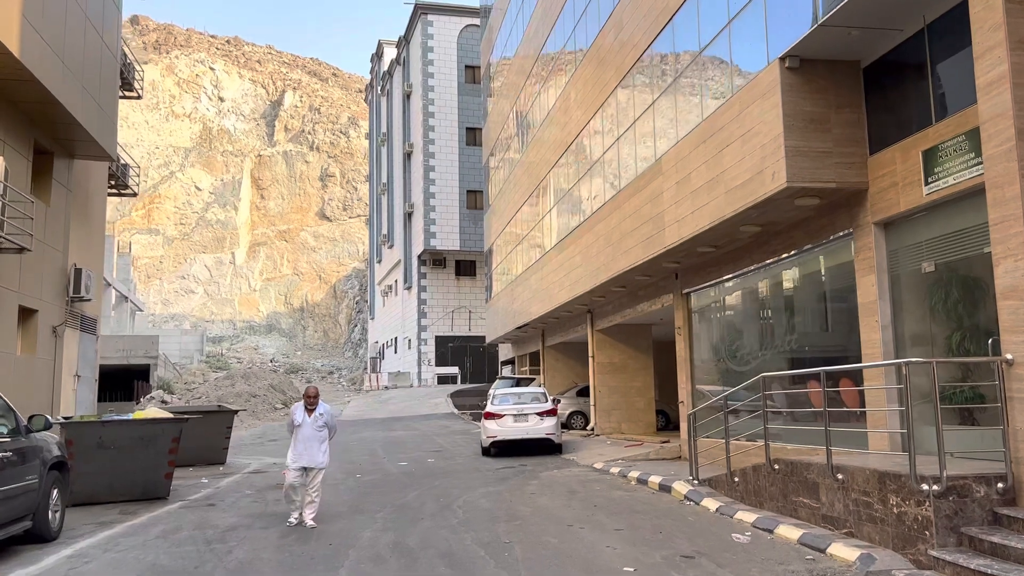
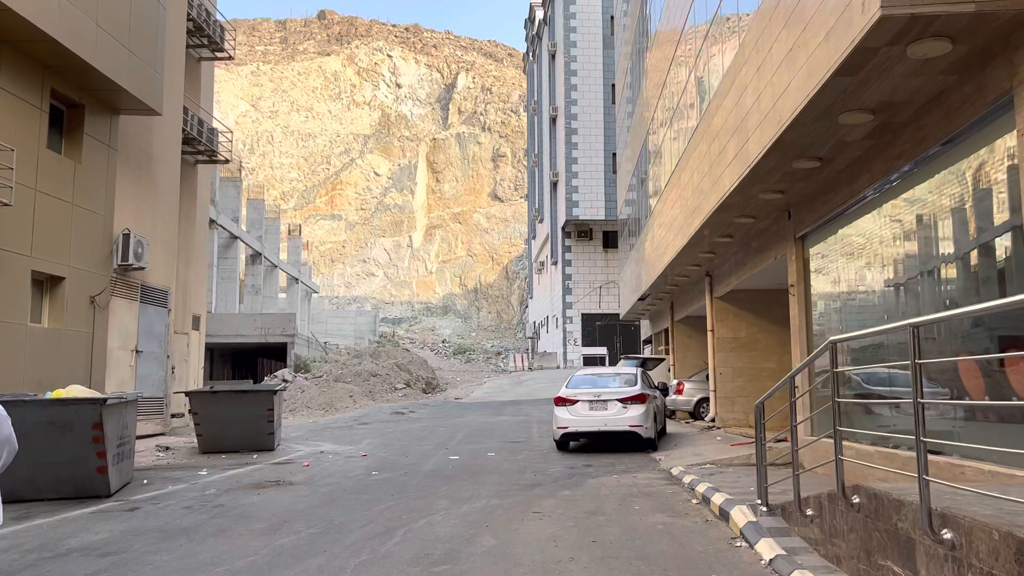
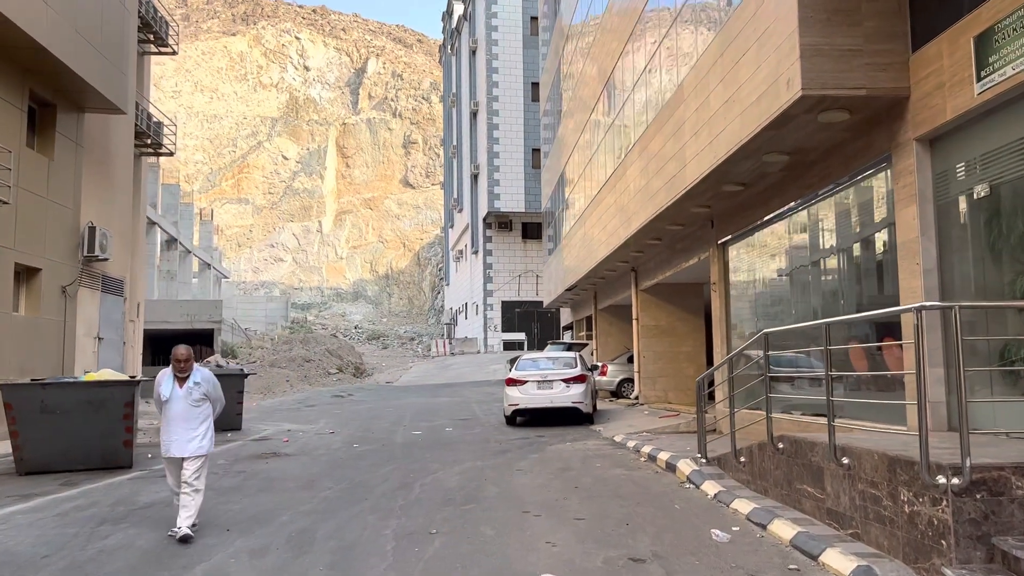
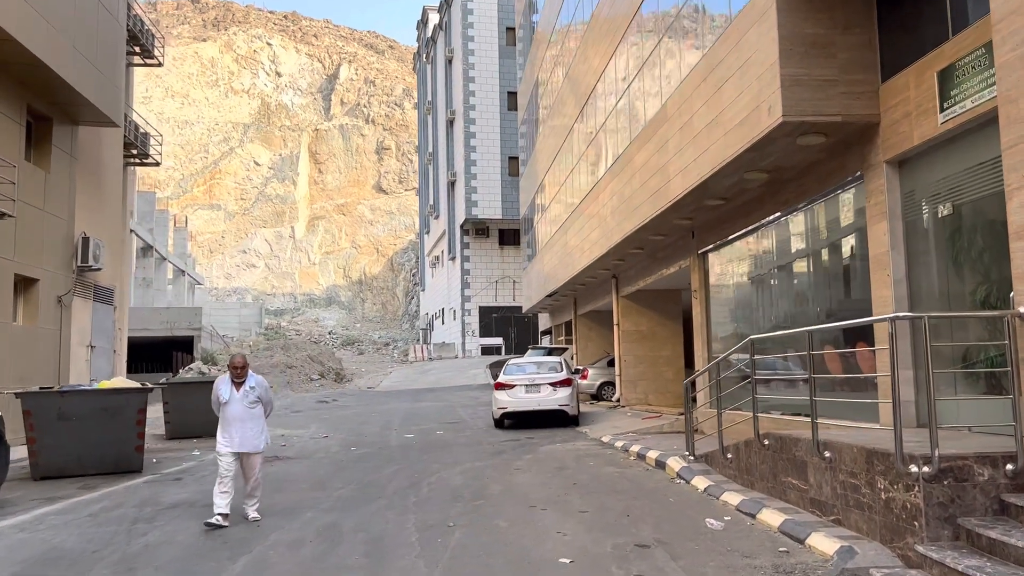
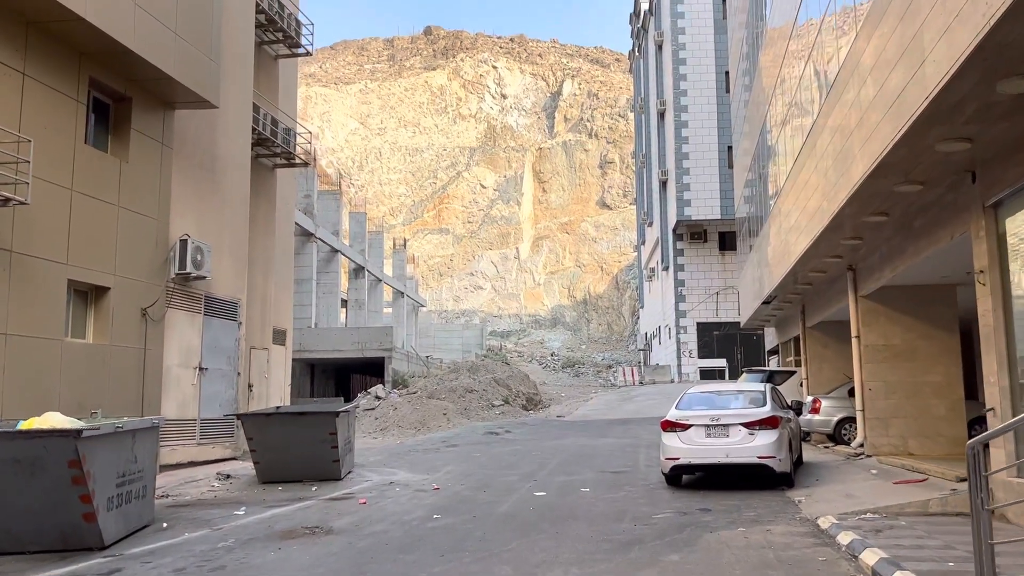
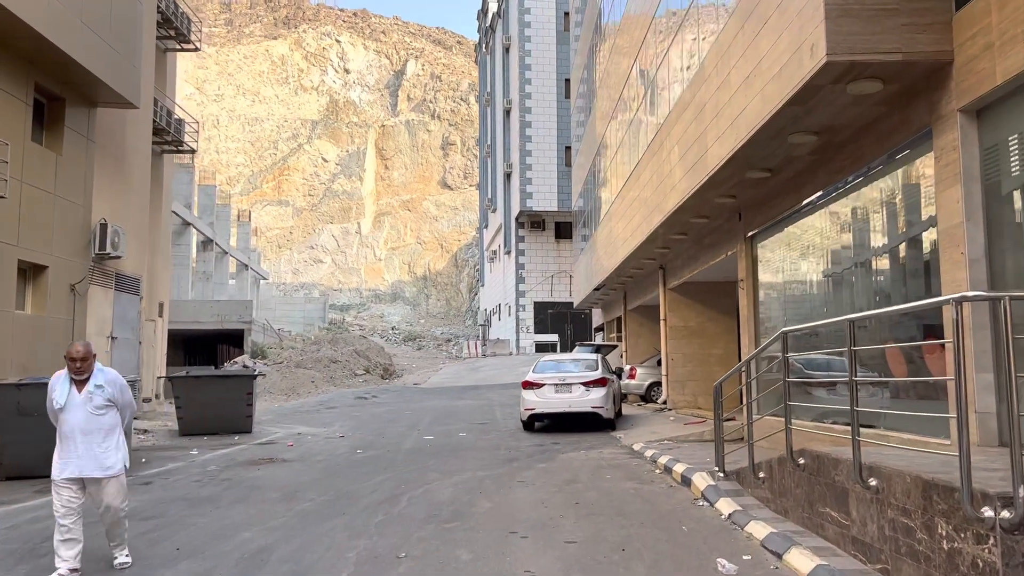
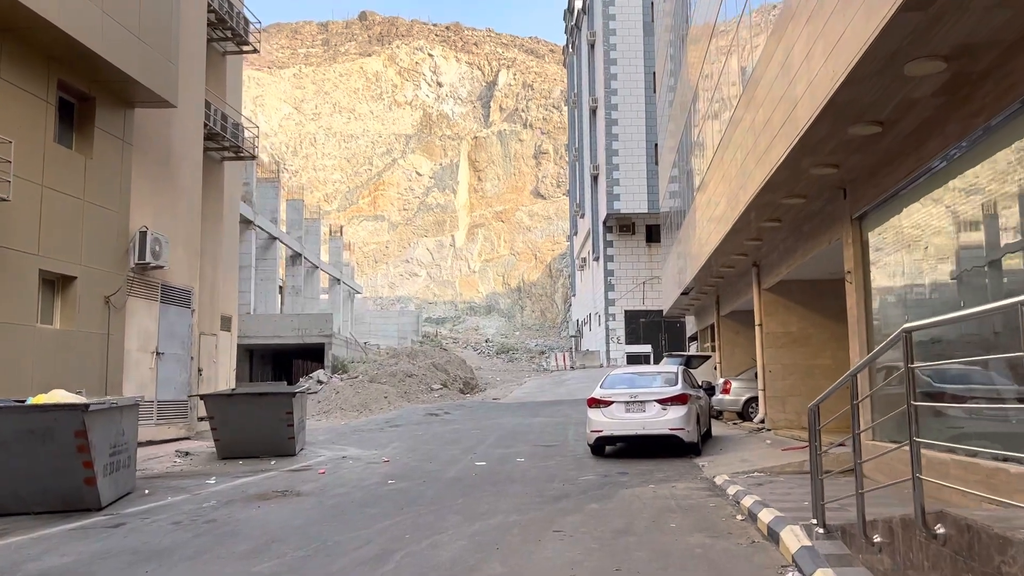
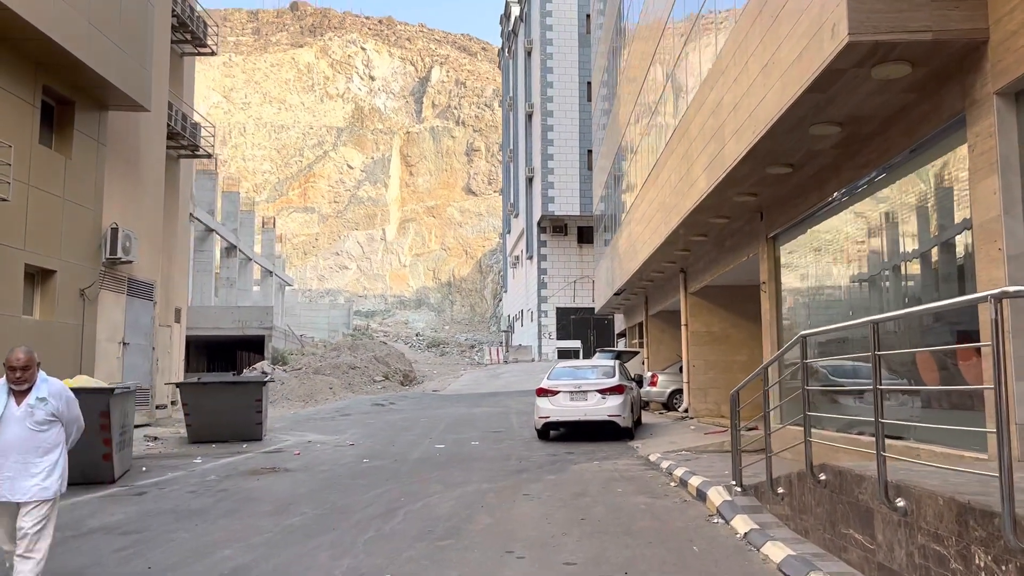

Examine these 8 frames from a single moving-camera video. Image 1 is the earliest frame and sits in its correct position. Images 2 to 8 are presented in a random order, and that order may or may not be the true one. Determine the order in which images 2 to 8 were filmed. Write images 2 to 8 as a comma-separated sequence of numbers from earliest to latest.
4, 3, 6, 8, 2, 7, 5
